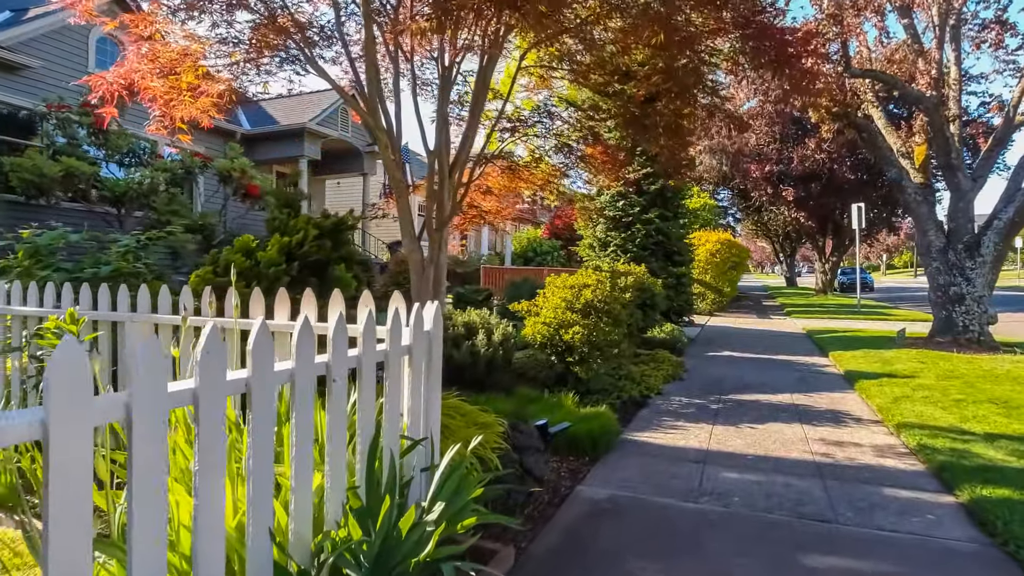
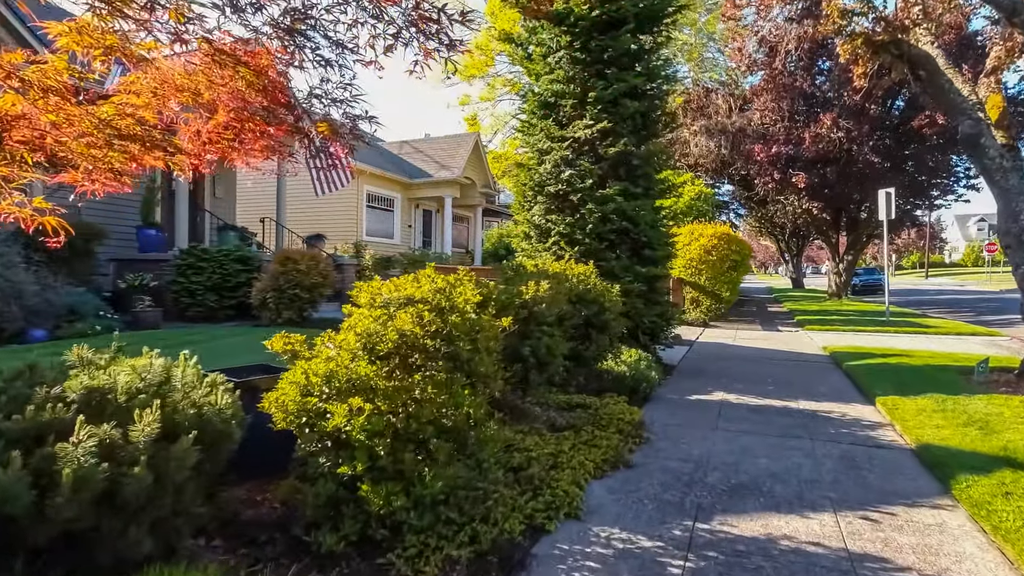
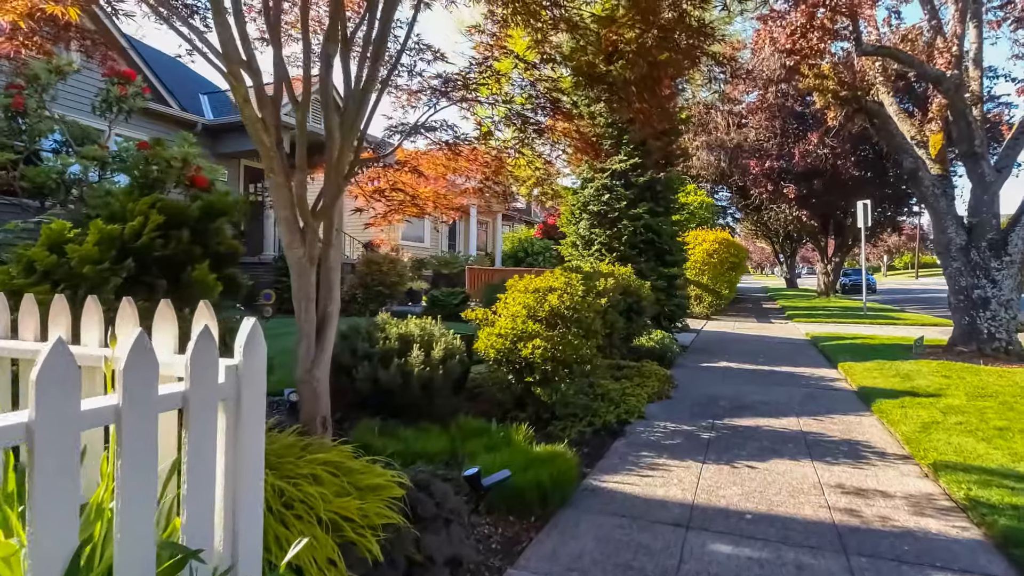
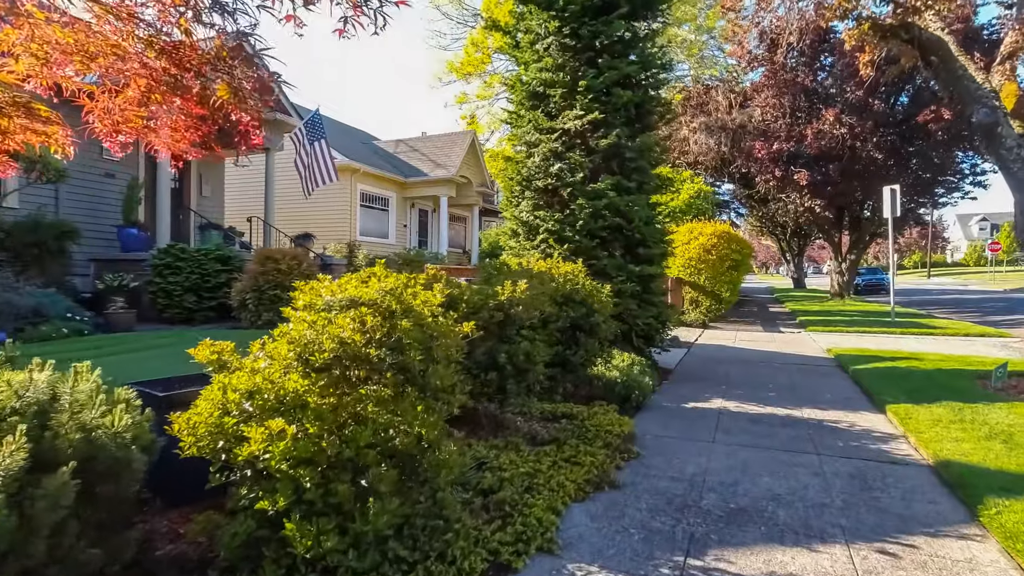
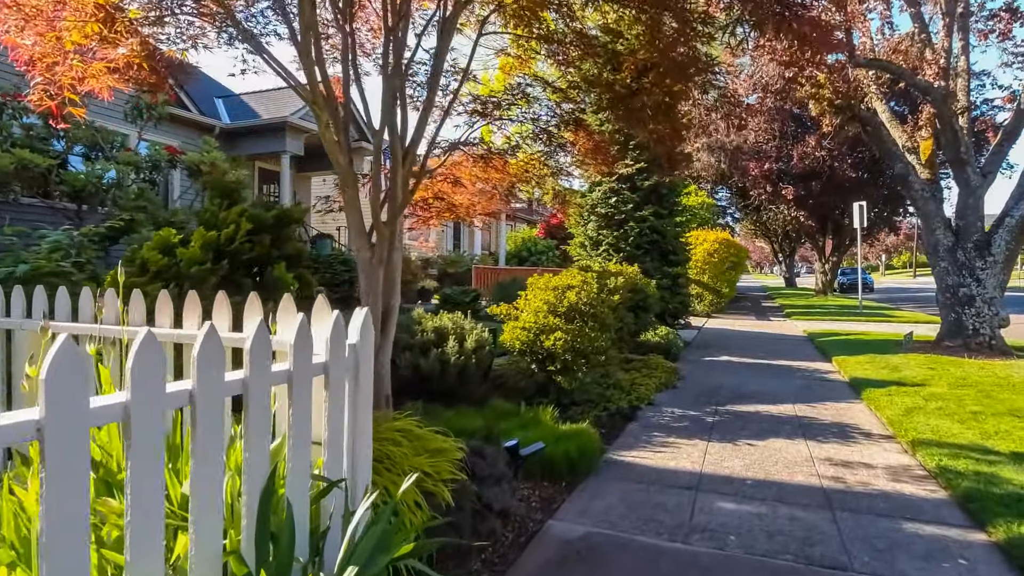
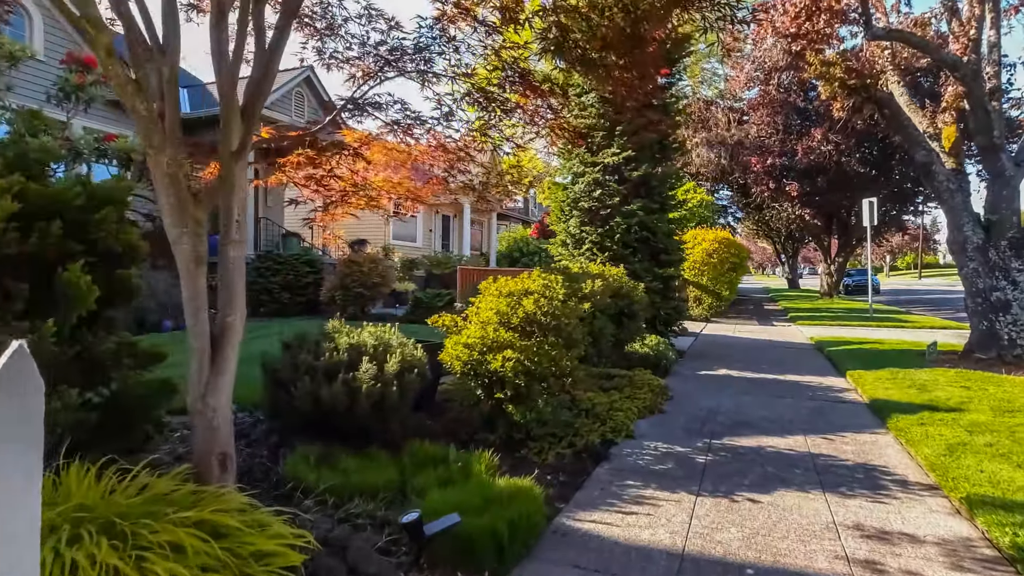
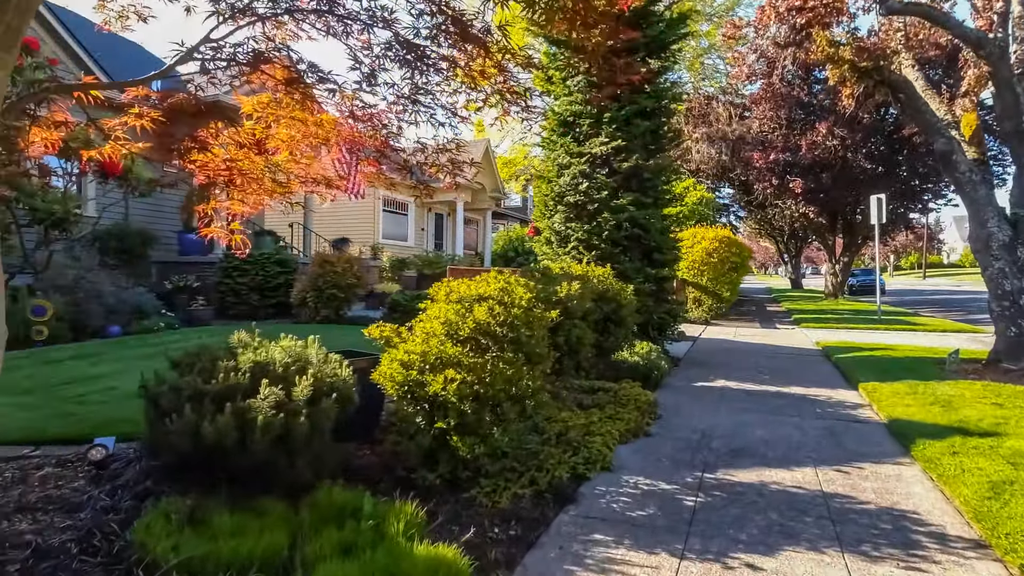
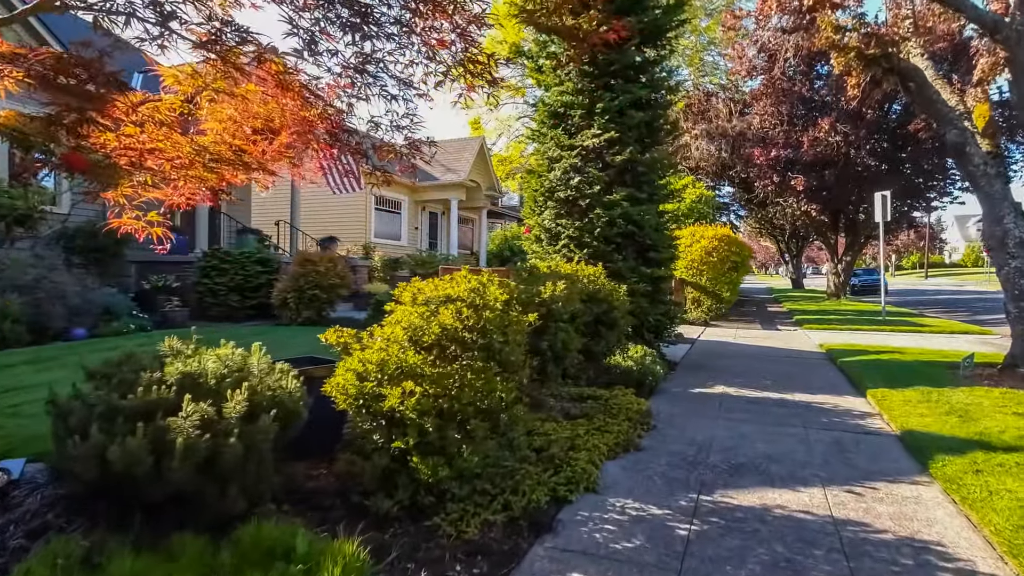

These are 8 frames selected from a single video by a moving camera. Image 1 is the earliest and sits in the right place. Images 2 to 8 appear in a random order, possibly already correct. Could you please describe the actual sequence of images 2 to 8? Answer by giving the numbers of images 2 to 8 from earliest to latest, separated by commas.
5, 3, 6, 7, 8, 2, 4
